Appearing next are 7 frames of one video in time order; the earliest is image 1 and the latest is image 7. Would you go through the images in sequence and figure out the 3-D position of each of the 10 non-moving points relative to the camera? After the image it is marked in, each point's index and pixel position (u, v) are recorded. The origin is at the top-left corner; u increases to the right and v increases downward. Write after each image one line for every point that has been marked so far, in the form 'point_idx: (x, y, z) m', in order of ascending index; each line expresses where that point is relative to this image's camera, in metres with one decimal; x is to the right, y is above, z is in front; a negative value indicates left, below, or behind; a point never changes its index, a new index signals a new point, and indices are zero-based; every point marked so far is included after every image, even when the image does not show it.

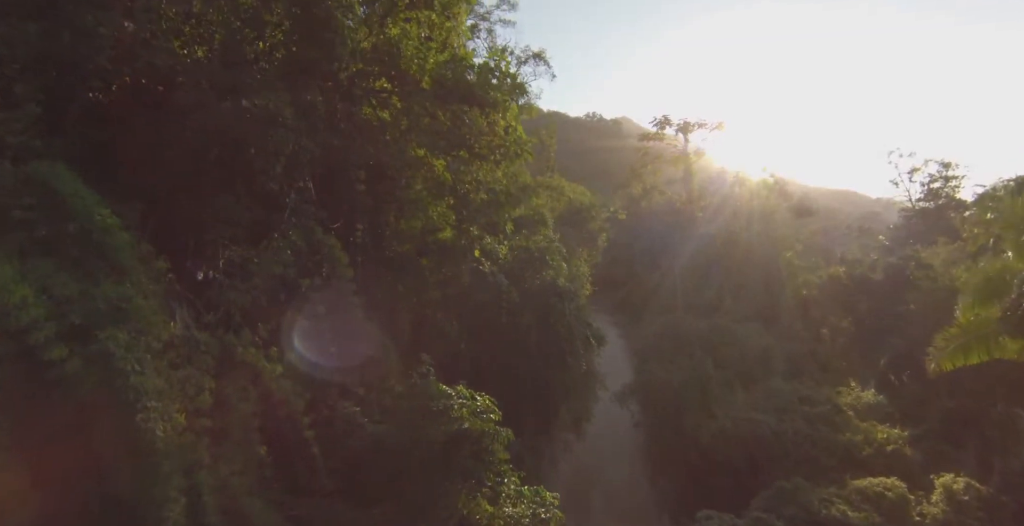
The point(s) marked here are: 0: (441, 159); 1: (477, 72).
0: (-1.1, +1.6, +9.0) m
1: (-0.6, +3.3, +9.4) m
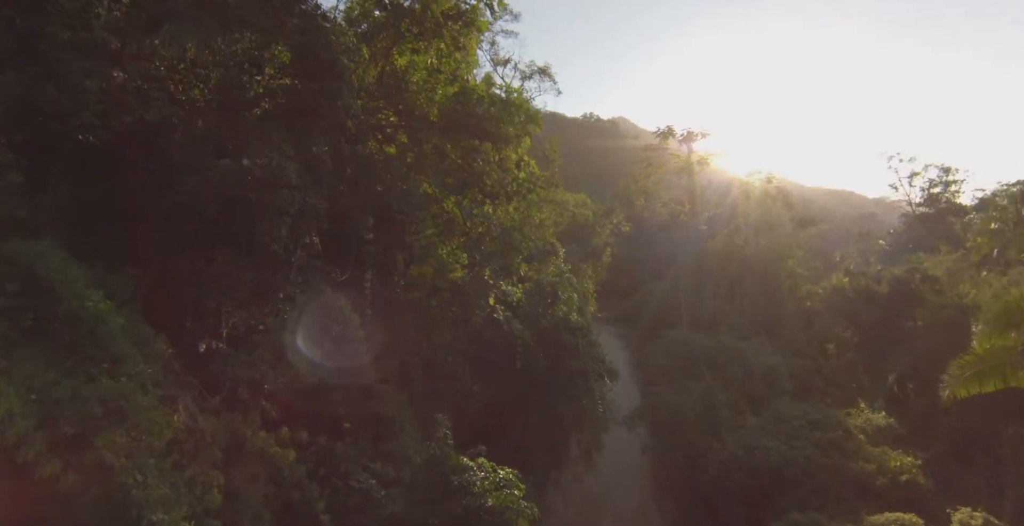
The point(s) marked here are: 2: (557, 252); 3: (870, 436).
0: (-0.8, +0.9, +8.6) m
1: (-0.4, +2.6, +9.0) m
2: (+0.9, +0.3, +11.1) m
3: (+8.7, -4.2, +13.3) m
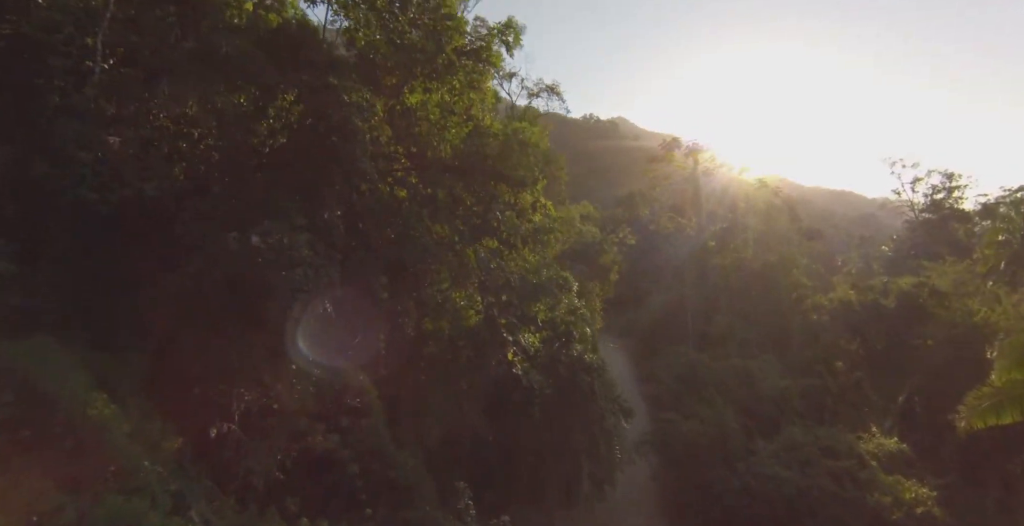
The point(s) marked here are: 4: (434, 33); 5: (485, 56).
0: (-0.6, +0.2, +8.2) m
1: (-0.1, +1.8, +8.5) m
2: (+1.1, -0.4, +10.7) m
3: (+8.9, -4.8, +13.2) m
4: (-1.1, +3.3, +8.2) m
5: (-0.4, +3.2, +8.9) m
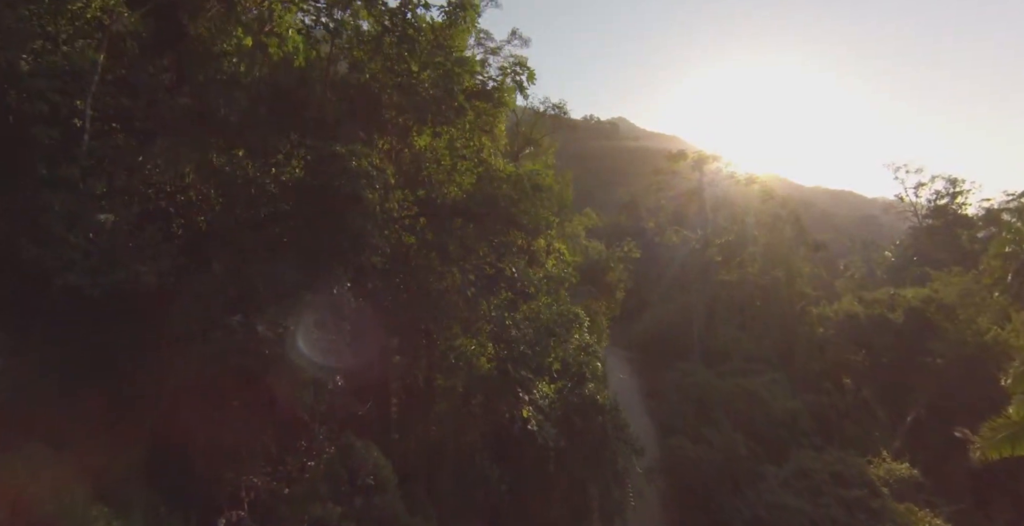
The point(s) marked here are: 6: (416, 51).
0: (-0.4, -0.6, +7.8) m
1: (+0.1, +1.1, +8.2) m
2: (+1.3, -1.0, +10.4) m
3: (+9.1, -5.4, +13.1) m
4: (-0.9, +2.6, +7.8) m
5: (-0.2, +2.5, +8.5) m
6: (-1.3, +2.9, +7.7) m
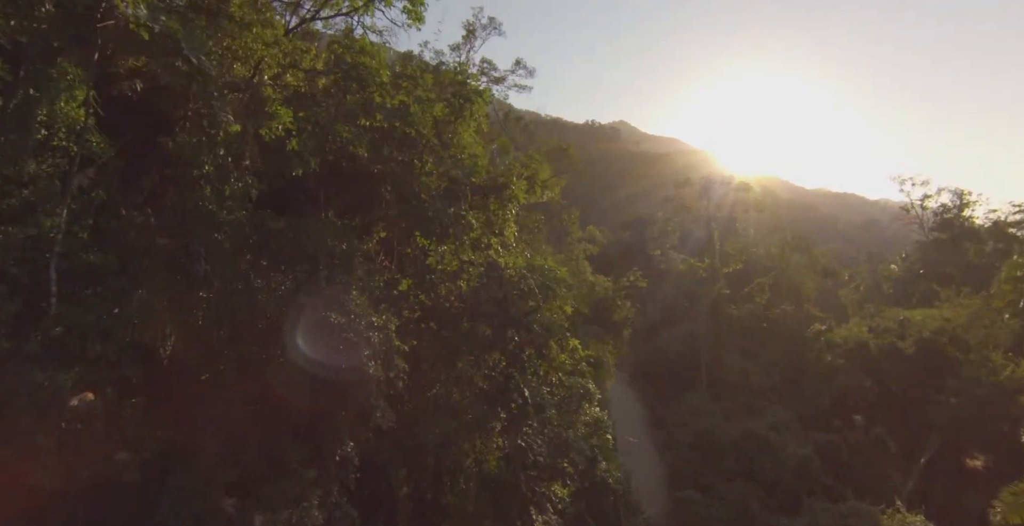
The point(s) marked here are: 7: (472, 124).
0: (-0.2, -2.1, +7.4) m
1: (+0.2, -0.4, +7.6) m
2: (+1.4, -2.4, +10.0) m
3: (+9.3, -6.5, +12.8) m
4: (-0.8, +1.1, +7.2) m
5: (-0.1, +1.0, +7.8) m
6: (-1.1, +1.4, +7.0) m
7: (-0.6, +2.0, +7.8) m
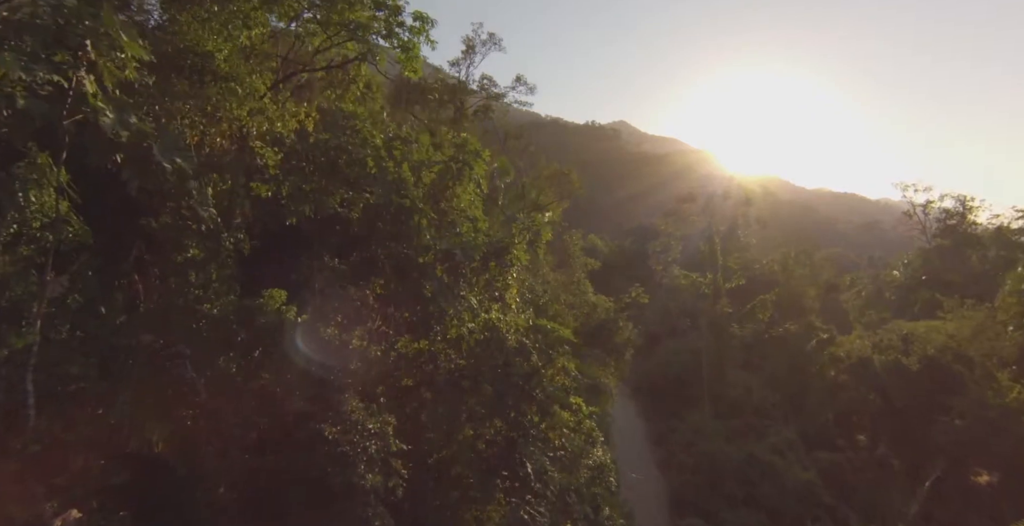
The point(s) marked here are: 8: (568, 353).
0: (-0.2, -2.9, +7.1) m
1: (+0.2, -1.2, +7.4) m
2: (+1.5, -3.2, +9.8) m
3: (+9.3, -7.2, +12.8) m
4: (-0.8, +0.2, +6.9) m
5: (-0.1, +0.2, +7.5) m
6: (-1.1, +0.6, +6.7) m
7: (-0.6, +1.1, +7.4) m
8: (+0.9, -1.4, +8.4) m
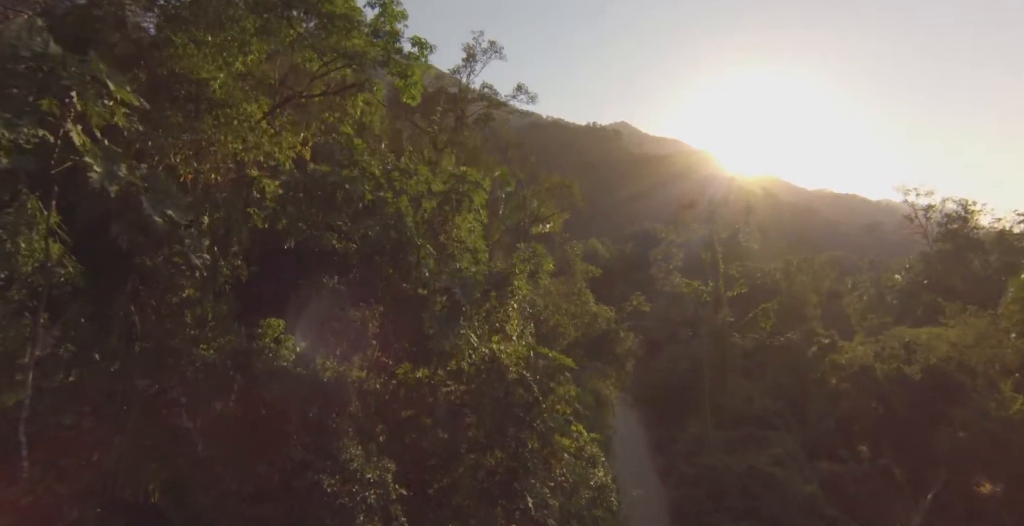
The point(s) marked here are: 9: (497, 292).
0: (-0.2, -3.3, +7.1) m
1: (+0.2, -1.6, +7.3) m
2: (+1.5, -3.5, +9.7) m
3: (+9.3, -7.5, +12.8) m
4: (-0.7, -0.2, +6.8) m
5: (-0.1, -0.2, +7.4) m
6: (-1.1, +0.2, +6.6) m
7: (-0.5, +0.7, +7.3) m
8: (+0.9, -1.7, +8.3) m
9: (-0.2, -0.3, +7.3) m
